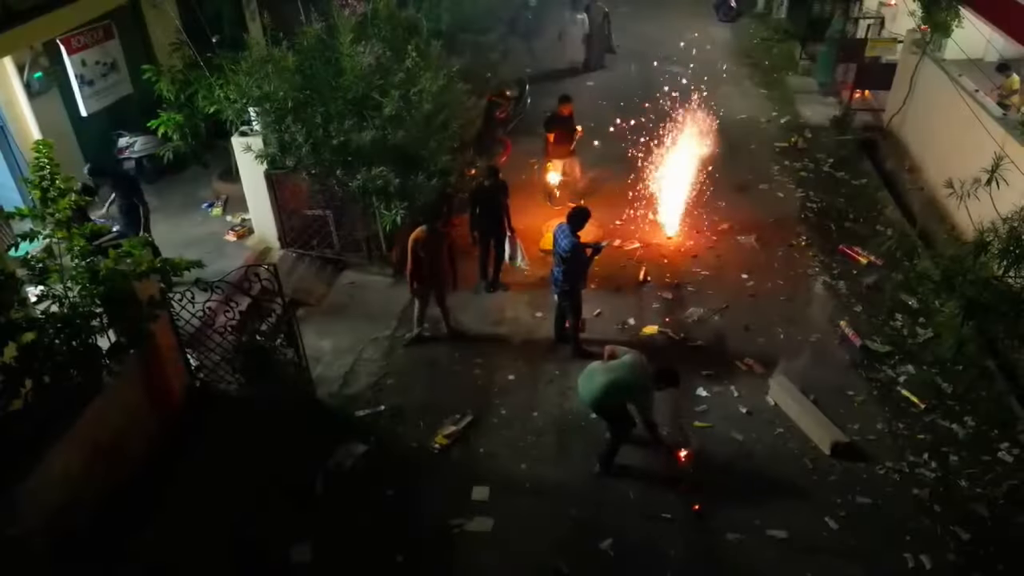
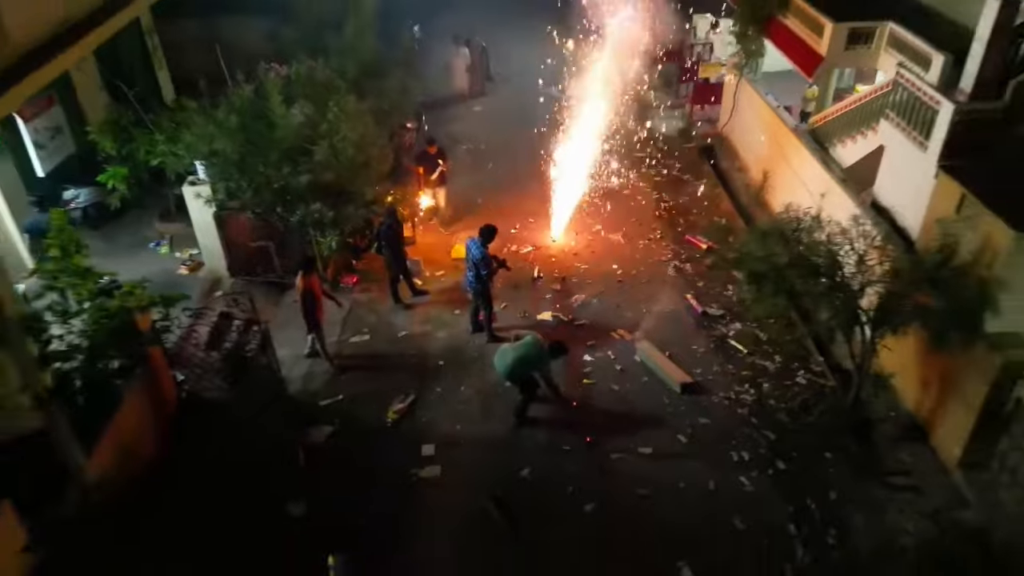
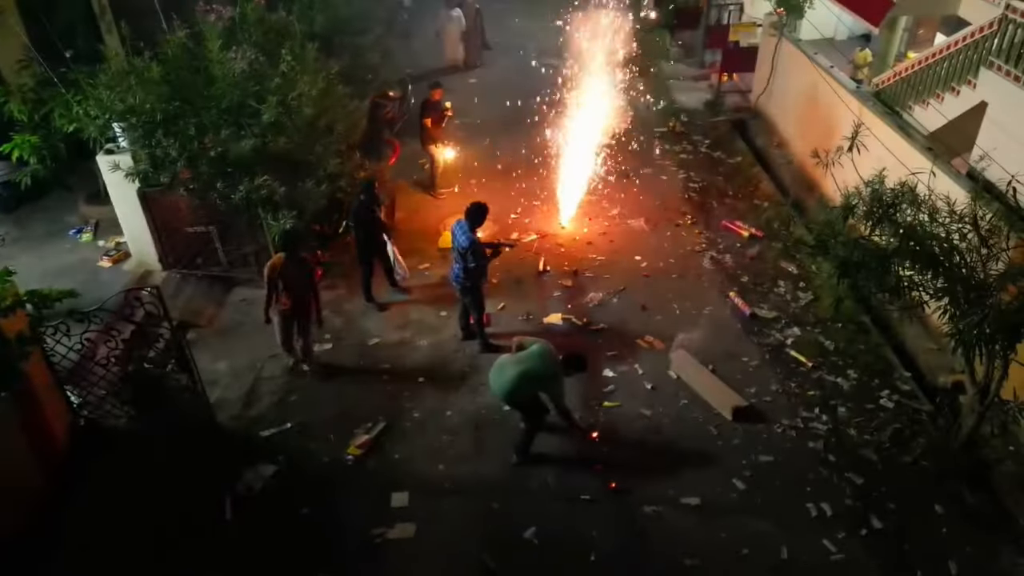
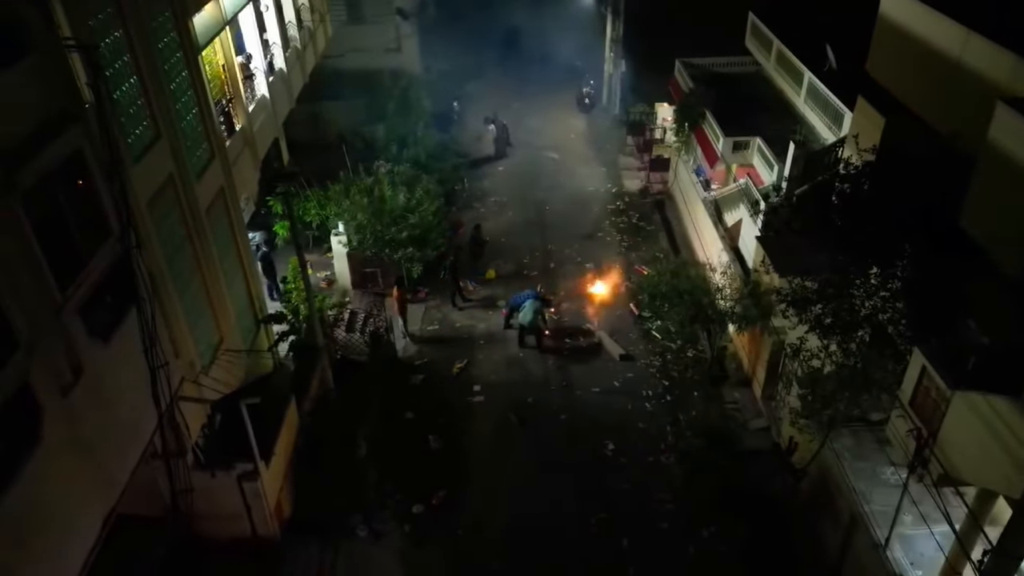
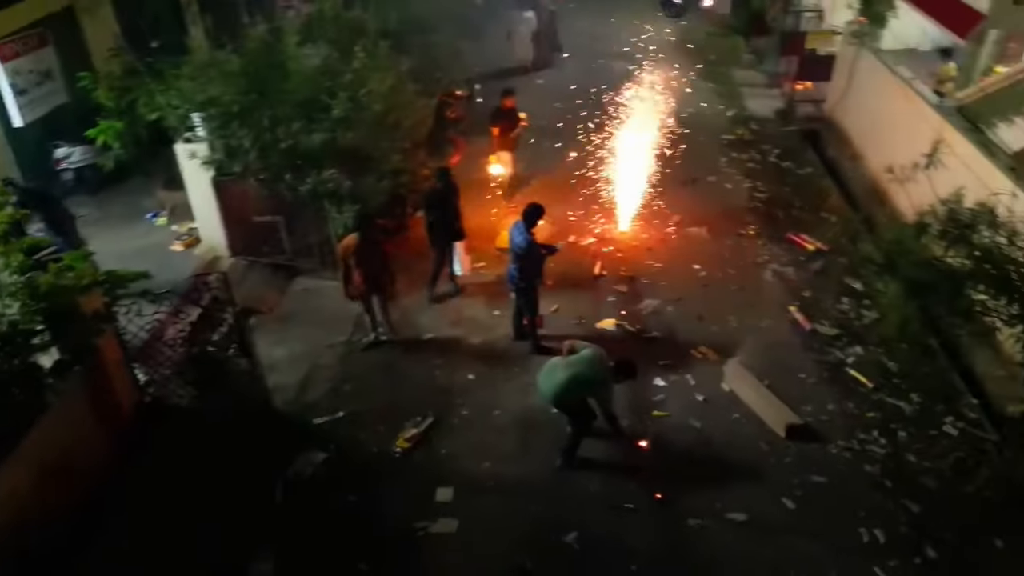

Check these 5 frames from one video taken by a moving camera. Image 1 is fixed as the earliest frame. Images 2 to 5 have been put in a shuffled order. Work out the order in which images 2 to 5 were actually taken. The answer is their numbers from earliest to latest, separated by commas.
5, 3, 2, 4
